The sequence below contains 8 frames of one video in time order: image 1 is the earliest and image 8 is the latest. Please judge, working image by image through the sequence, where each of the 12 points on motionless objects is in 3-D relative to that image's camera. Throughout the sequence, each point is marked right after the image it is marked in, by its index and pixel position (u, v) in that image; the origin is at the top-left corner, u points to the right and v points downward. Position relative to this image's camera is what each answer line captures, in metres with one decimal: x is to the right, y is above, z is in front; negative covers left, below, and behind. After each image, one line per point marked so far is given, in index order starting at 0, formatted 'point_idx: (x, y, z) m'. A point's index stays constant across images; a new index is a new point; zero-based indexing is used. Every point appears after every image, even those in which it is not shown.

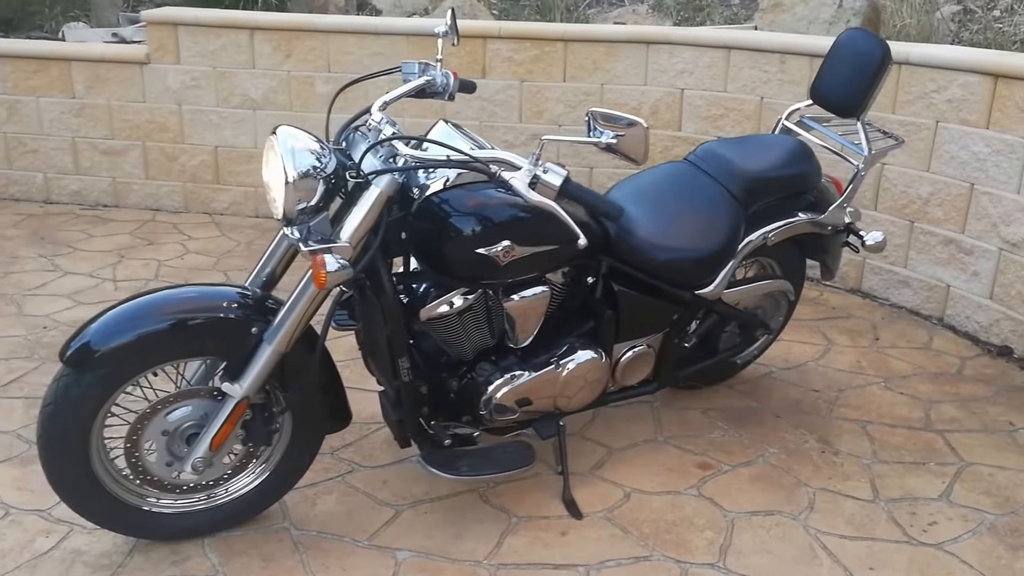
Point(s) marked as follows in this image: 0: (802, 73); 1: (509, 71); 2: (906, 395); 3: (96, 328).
0: (+1.3, +1.0, +4.5) m
1: (0.0, +1.1, +5.0) m
2: (+1.5, -0.4, +3.5) m
3: (-1.1, -0.1, +2.4) m
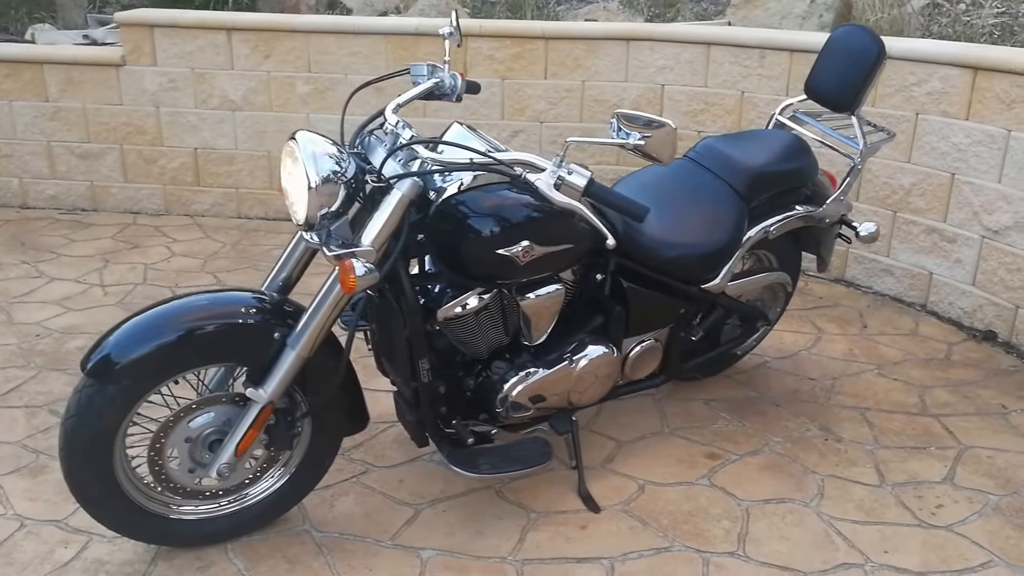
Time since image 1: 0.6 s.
0: (+1.3, +1.0, +4.5) m
1: (-0.1, +1.1, +5.0) m
2: (+1.5, -0.3, +3.6) m
3: (-1.0, -0.1, +2.4) m
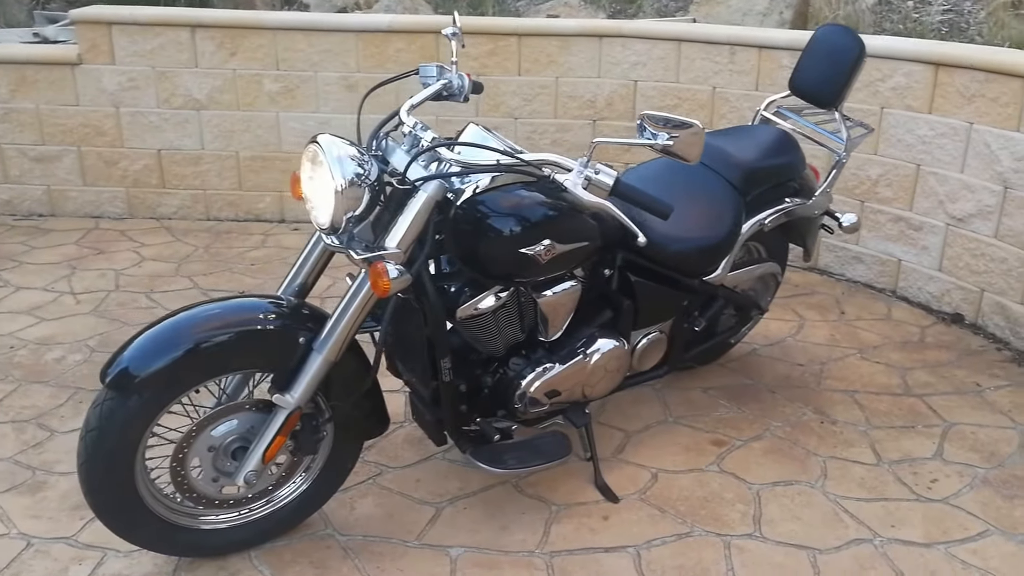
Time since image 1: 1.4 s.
0: (+1.2, +1.1, +4.7) m
1: (-0.3, +1.2, +5.0) m
2: (+1.5, -0.3, +3.8) m
3: (-0.9, -0.2, +2.4) m
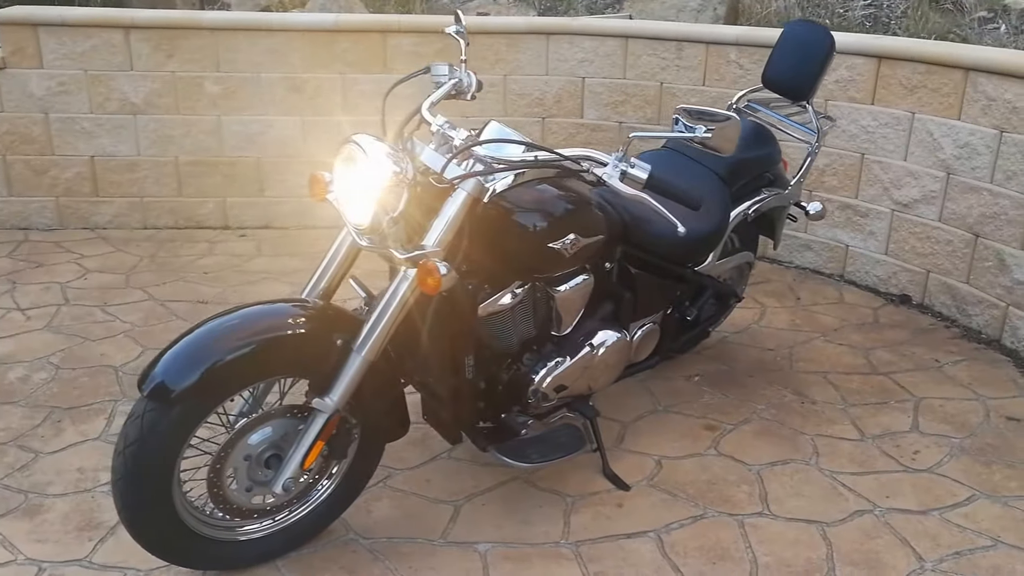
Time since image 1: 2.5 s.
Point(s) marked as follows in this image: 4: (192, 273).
0: (+0.9, +1.1, +4.8) m
1: (-0.5, +1.2, +5.0) m
2: (+1.4, -0.2, +4.0) m
3: (-0.8, -0.2, +2.3) m
4: (-1.5, +0.1, +4.6) m
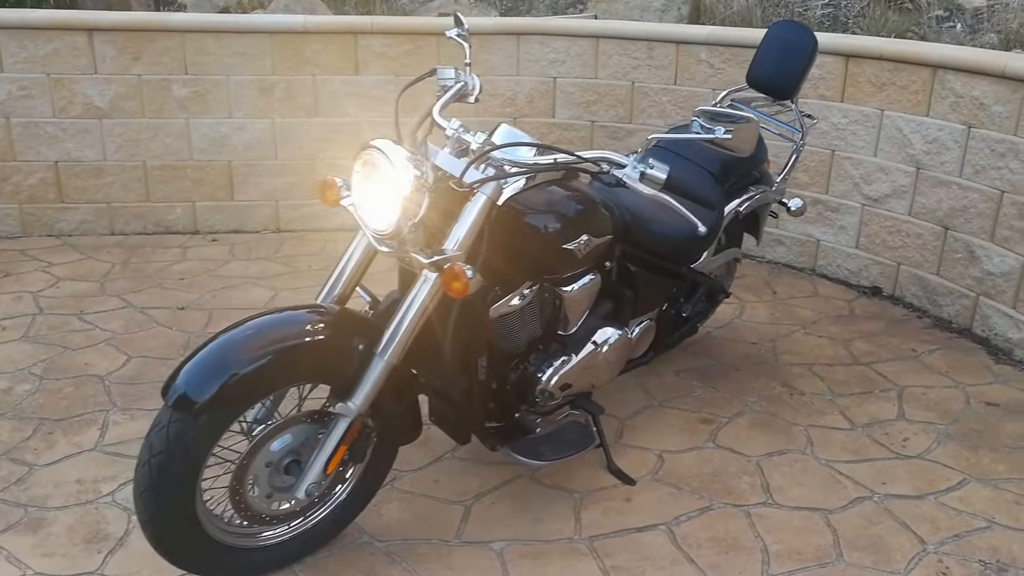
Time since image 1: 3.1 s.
0: (+0.8, +1.2, +4.9) m
1: (-0.7, +1.1, +5.0) m
2: (+1.3, -0.2, +4.1) m
3: (-0.8, -0.2, +2.3) m
4: (-1.6, 0.0, +4.5) m
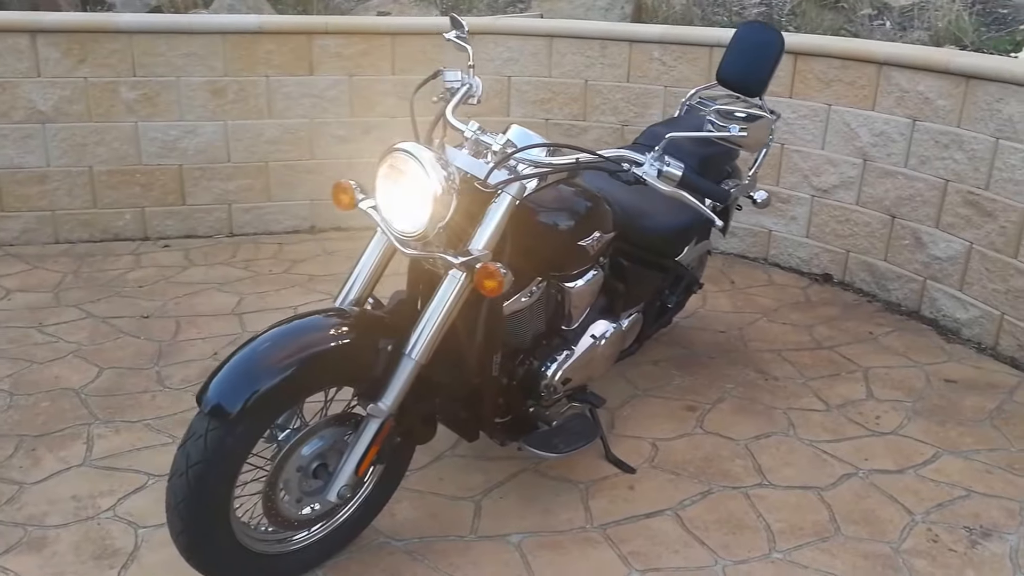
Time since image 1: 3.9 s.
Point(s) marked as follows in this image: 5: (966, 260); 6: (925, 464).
0: (+0.6, +1.2, +5.0) m
1: (-0.9, +1.1, +5.0) m
2: (+1.2, -0.2, +4.3) m
3: (-0.7, -0.2, +2.3) m
4: (-1.8, 0.0, +4.4) m
5: (+1.9, +0.1, +4.1) m
6: (+1.4, -0.6, +3.2) m
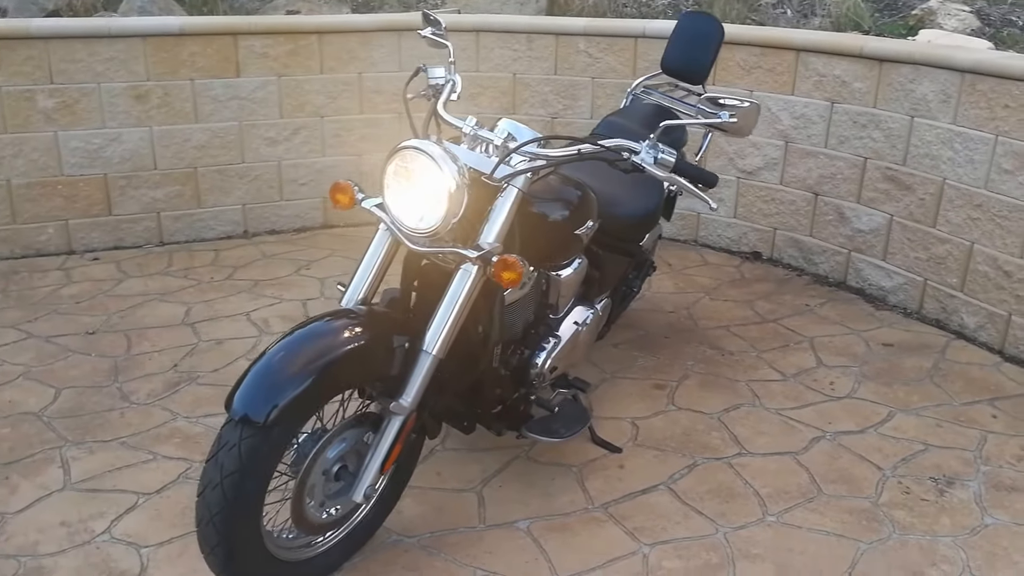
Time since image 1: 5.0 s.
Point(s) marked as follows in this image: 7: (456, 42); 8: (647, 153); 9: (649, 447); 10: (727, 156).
0: (+0.2, +1.3, +5.1) m
1: (-1.2, +1.1, +4.9) m
2: (+1.0, -0.1, +4.5) m
3: (-0.6, -0.2, +2.2) m
4: (-2.0, -0.1, +4.3) m
5: (+1.7, +0.3, +4.4) m
6: (+1.3, -0.5, +3.4) m
7: (-0.3, +1.3, +5.1) m
8: (+0.4, +0.4, +2.6) m
9: (+0.5, -0.5, +3.3) m
10: (+1.1, +0.7, +4.9) m
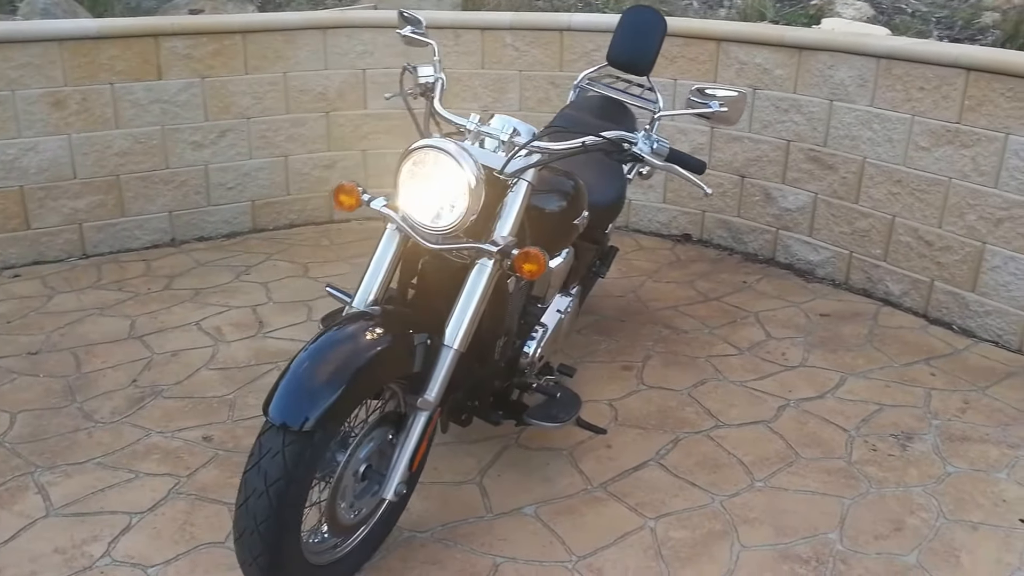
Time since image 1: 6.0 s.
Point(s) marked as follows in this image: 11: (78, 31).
0: (-0.2, +1.3, +5.2) m
1: (-1.6, +1.1, +4.7) m
2: (+0.8, 0.0, +4.6) m
3: (-0.5, -0.3, +2.2) m
4: (-2.2, -0.2, +4.0) m
5: (+1.5, +0.4, +4.7) m
6: (+1.2, -0.4, +3.7) m
7: (-0.7, +1.3, +5.1) m
8: (+0.4, +0.4, +2.7) m
9: (+0.4, -0.5, +3.4) m
10: (+0.8, +0.8, +5.1) m
11: (-2.0, +1.2, +4.4) m
